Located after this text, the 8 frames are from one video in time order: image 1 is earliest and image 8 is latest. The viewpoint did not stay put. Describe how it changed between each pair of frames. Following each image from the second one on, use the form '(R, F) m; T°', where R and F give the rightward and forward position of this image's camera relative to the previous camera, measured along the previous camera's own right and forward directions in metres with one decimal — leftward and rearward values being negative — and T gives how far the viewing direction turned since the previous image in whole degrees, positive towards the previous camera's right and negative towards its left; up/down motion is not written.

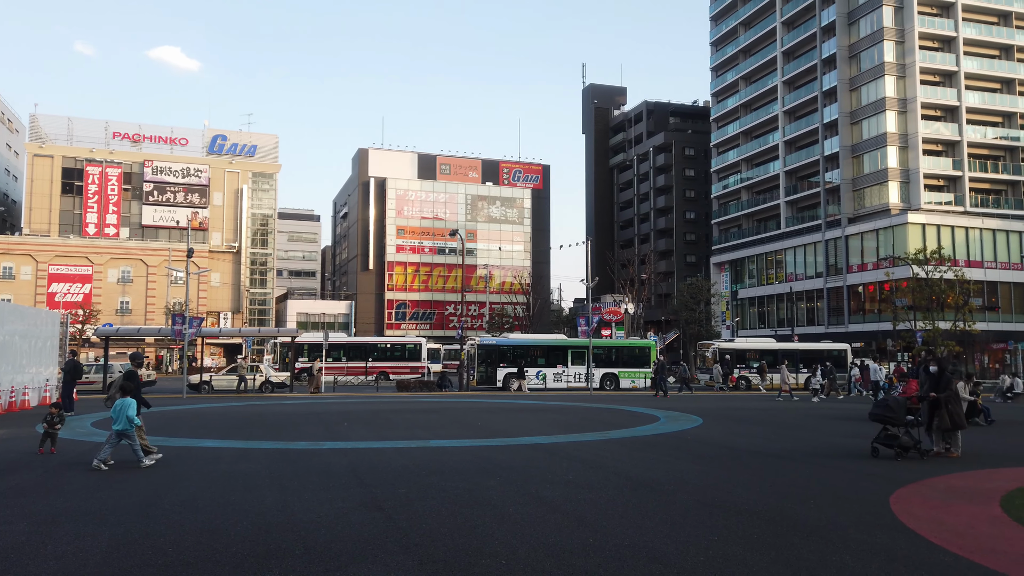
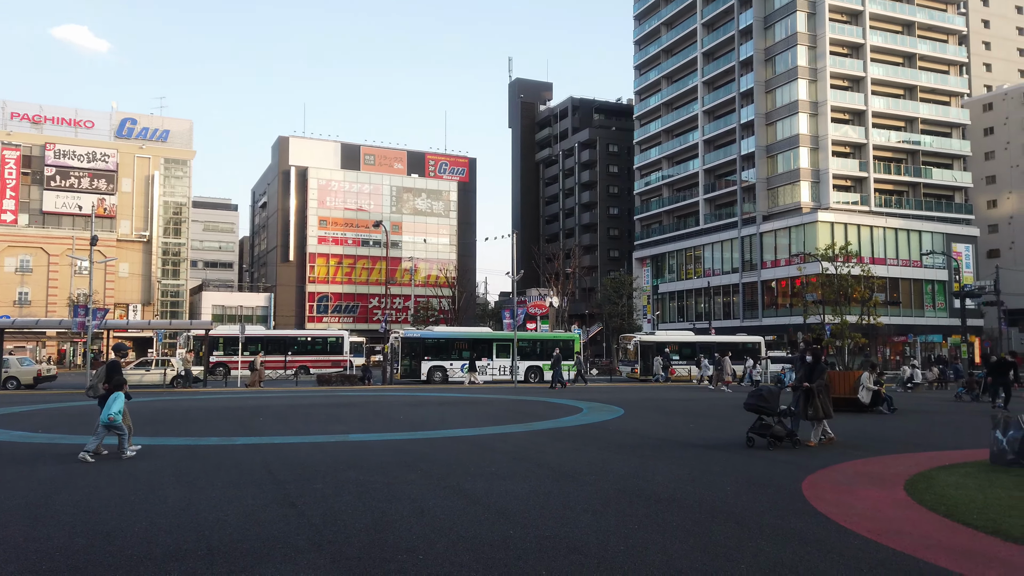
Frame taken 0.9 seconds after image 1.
(0.0, +0.2) m; +6°
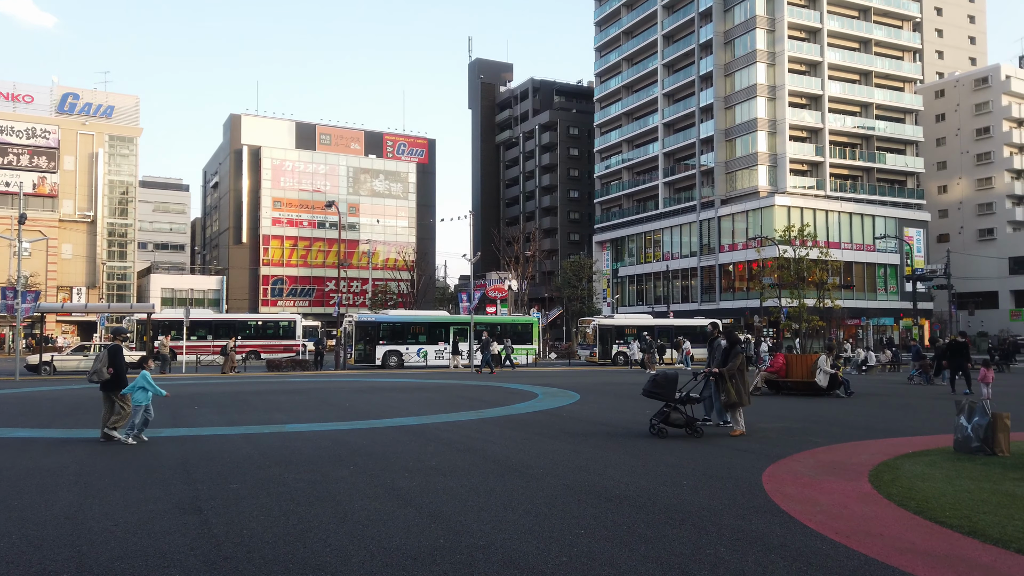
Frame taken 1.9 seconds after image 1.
(+0.2, +0.7) m; +3°
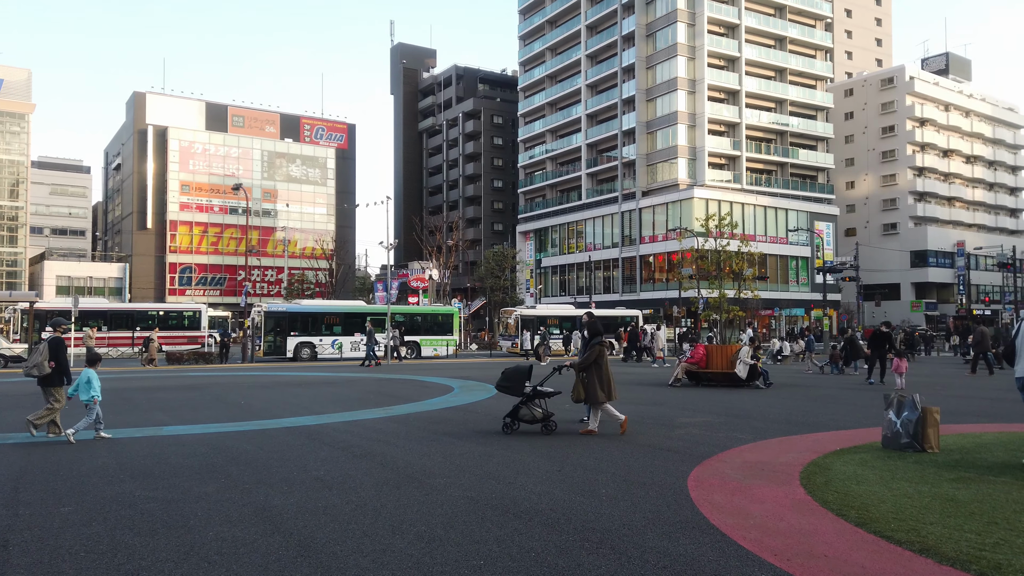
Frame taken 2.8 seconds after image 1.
(+0.2, +0.9) m; +6°
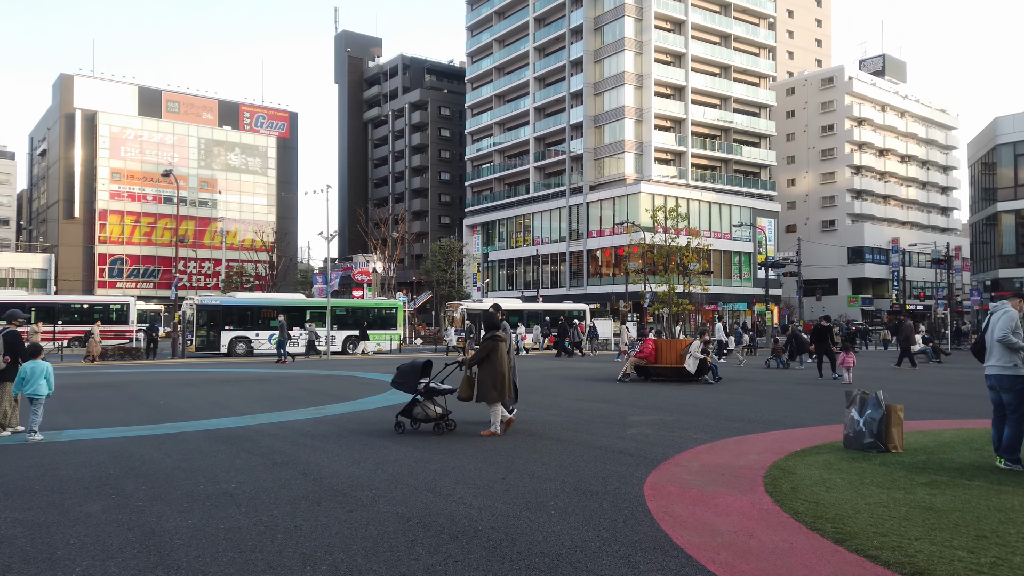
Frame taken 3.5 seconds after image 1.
(+0.1, +0.7) m; +4°
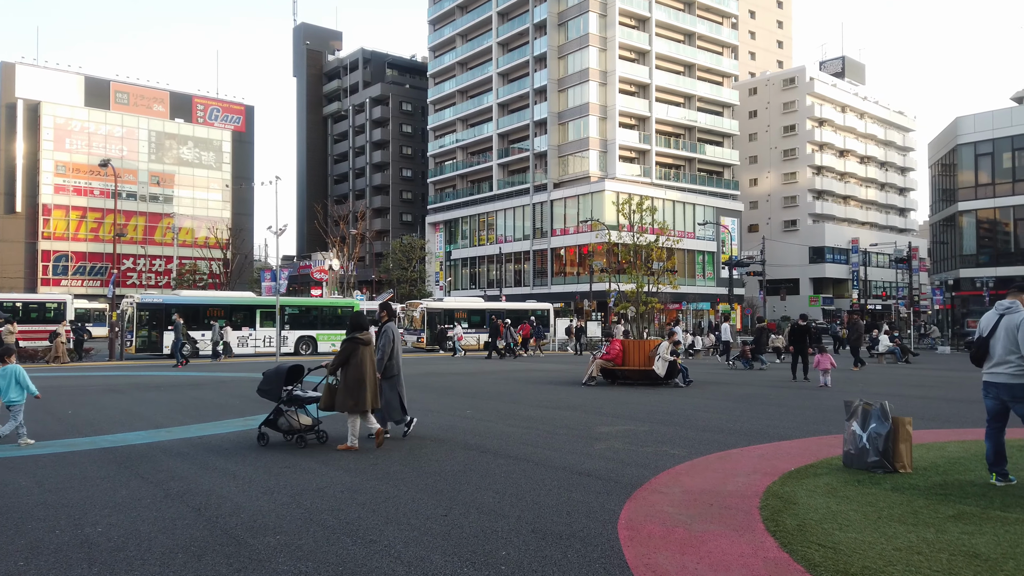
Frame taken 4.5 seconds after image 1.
(+0.1, +1.2) m; +3°
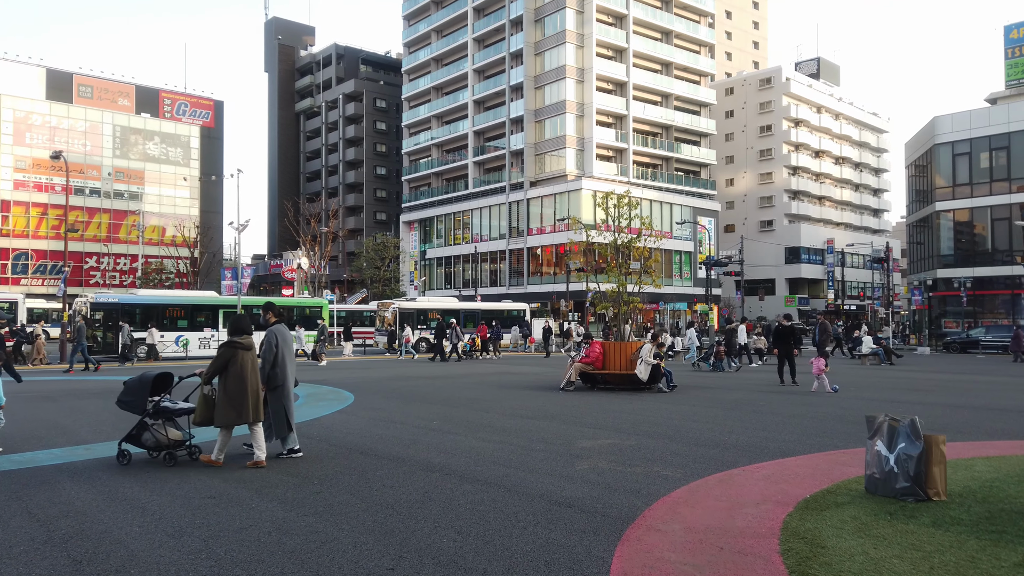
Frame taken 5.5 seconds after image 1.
(+0.1, +1.0) m; +2°
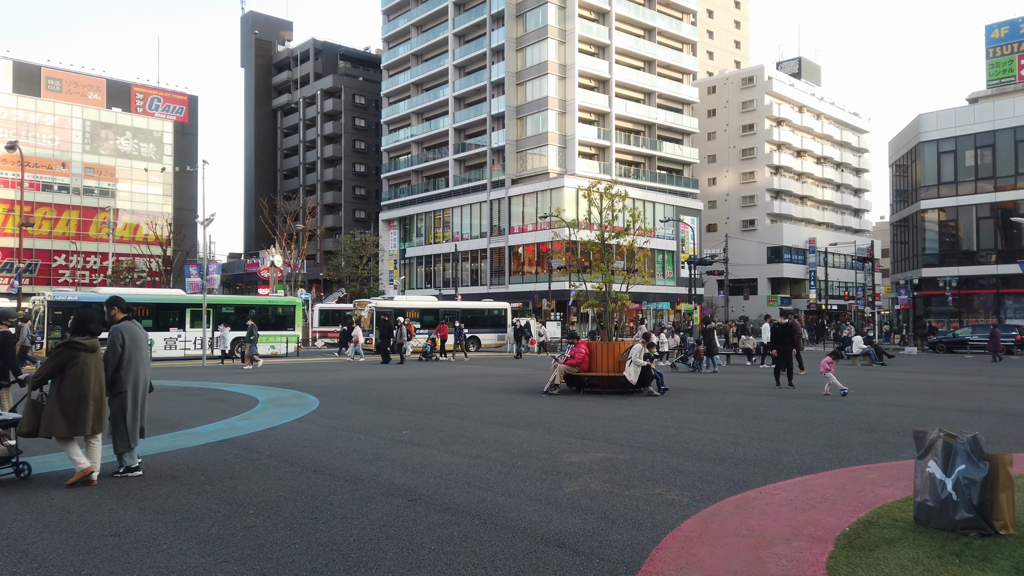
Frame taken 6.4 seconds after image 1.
(0.0, +1.0) m; +1°
